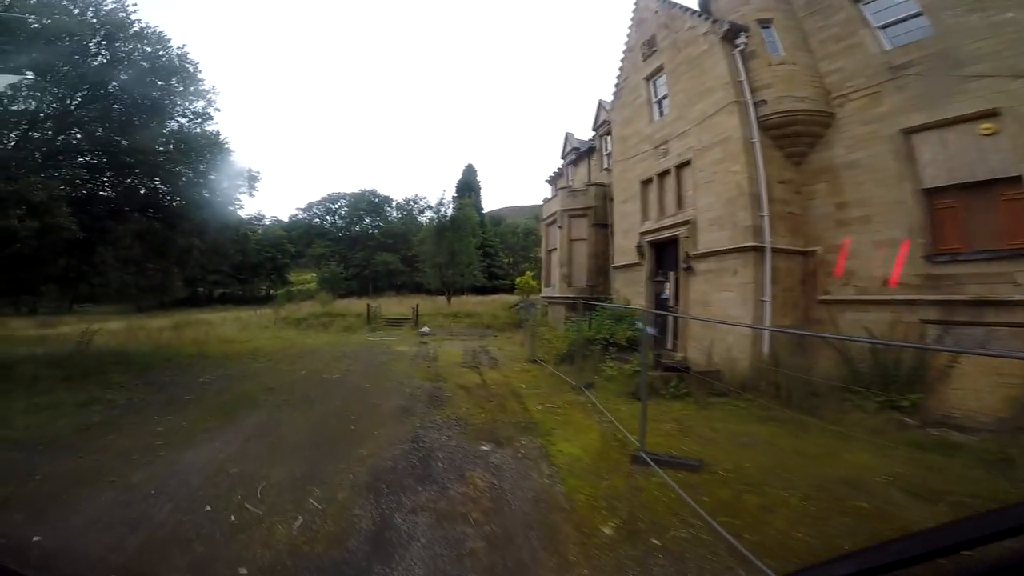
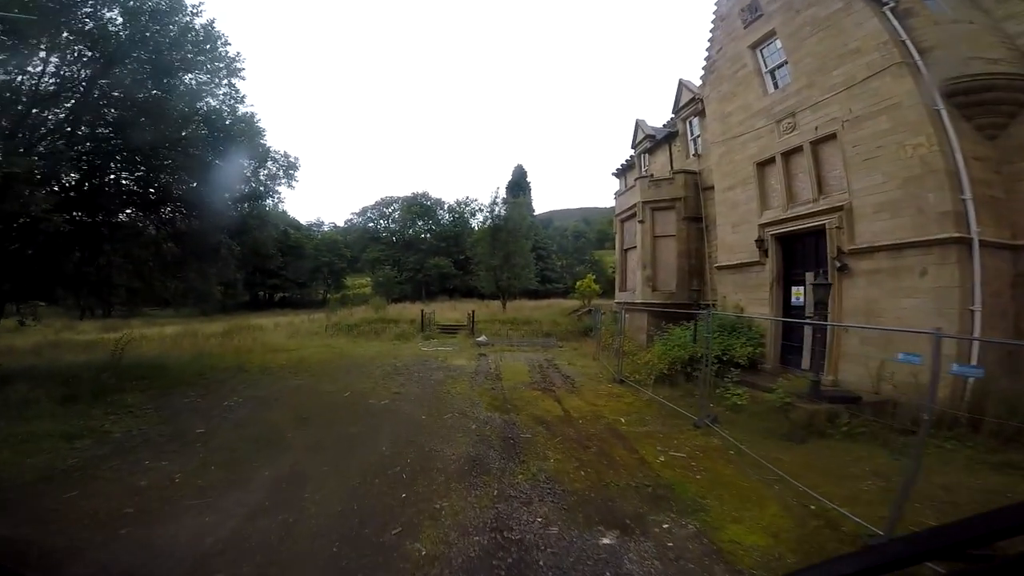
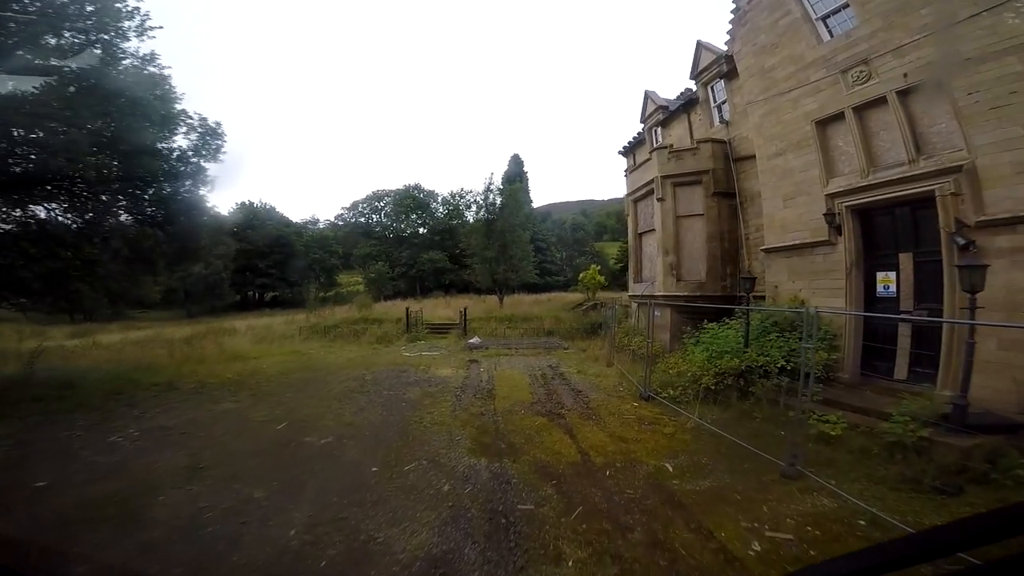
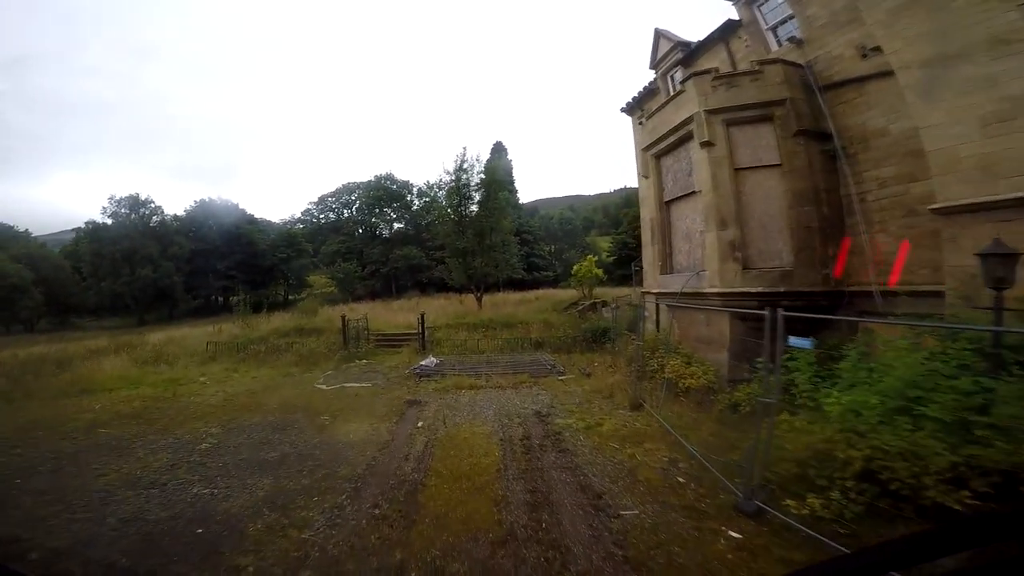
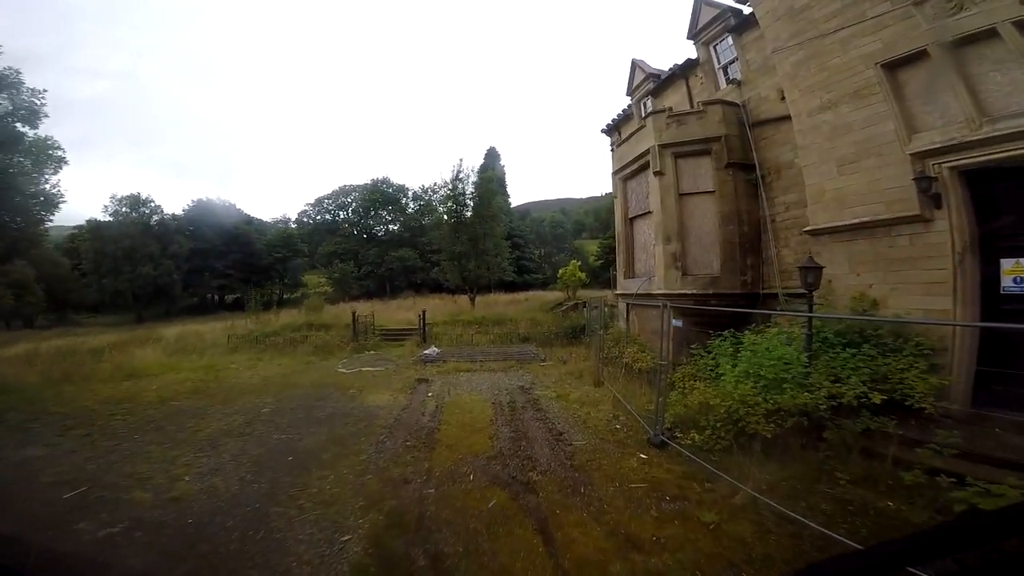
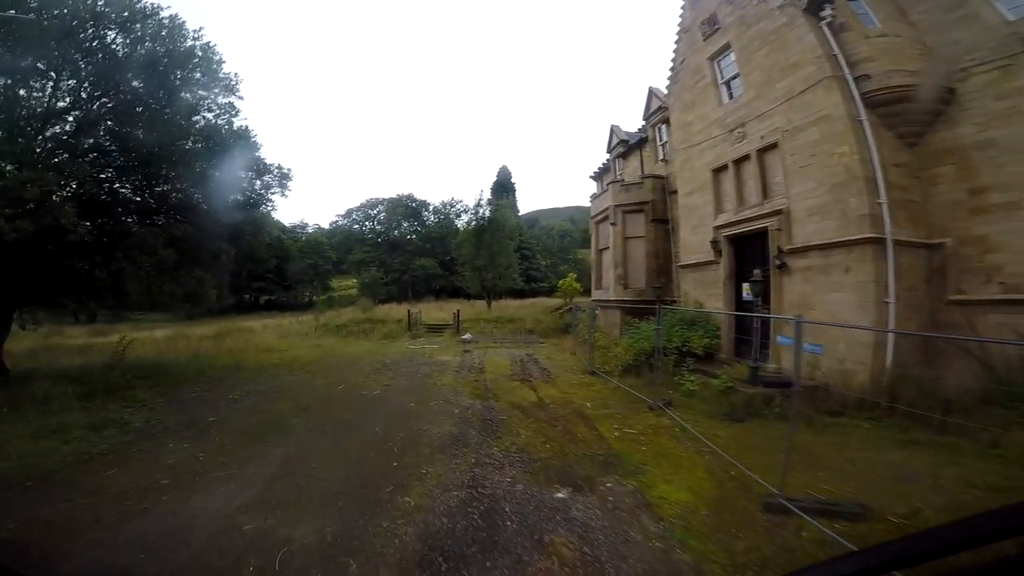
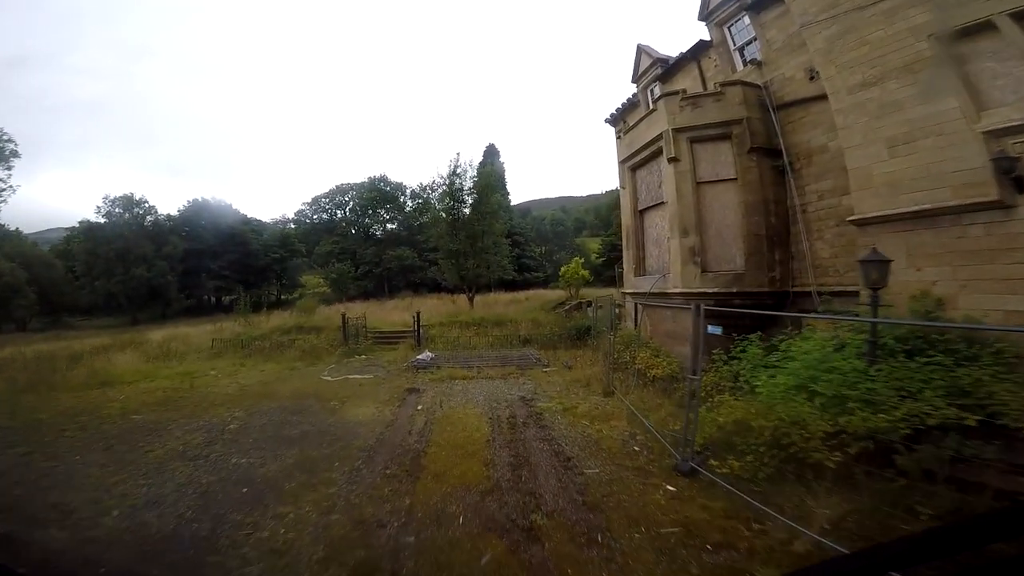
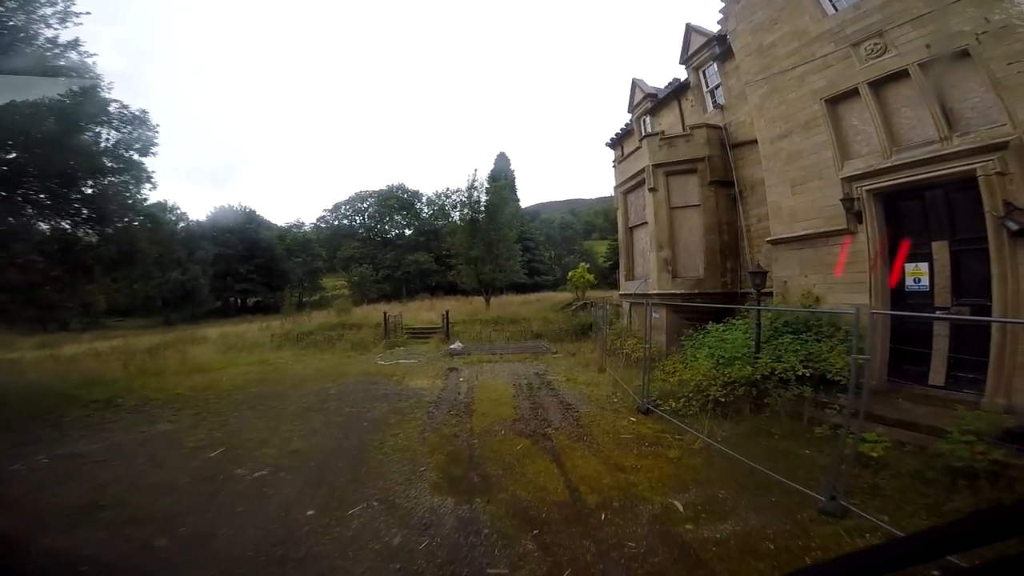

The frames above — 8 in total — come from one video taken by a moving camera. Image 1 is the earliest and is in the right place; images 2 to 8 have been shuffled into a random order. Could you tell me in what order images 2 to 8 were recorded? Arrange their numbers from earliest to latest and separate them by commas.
6, 2, 3, 8, 5, 7, 4
